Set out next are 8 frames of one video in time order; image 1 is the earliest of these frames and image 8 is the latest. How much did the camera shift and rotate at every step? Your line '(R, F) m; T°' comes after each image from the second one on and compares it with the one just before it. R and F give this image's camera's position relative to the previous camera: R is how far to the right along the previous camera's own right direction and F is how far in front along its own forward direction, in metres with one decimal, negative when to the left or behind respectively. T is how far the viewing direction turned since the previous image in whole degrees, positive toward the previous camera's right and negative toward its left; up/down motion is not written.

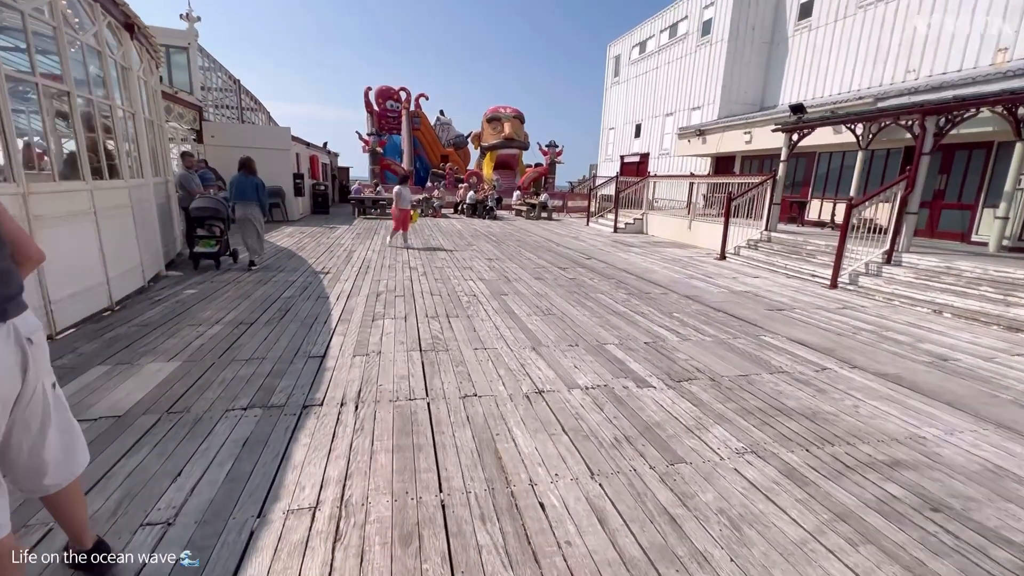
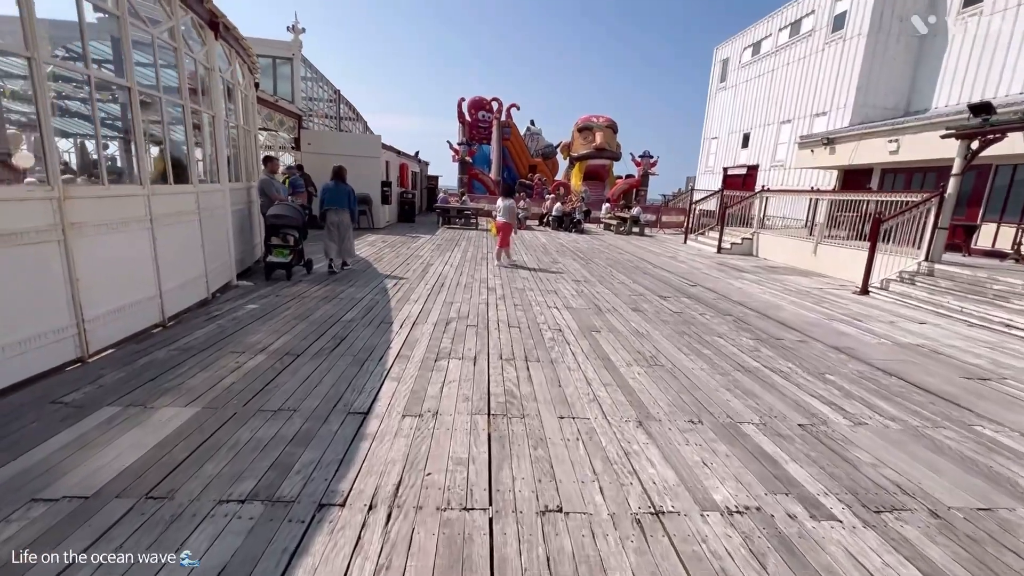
(-0.1, +0.9) m; -10°
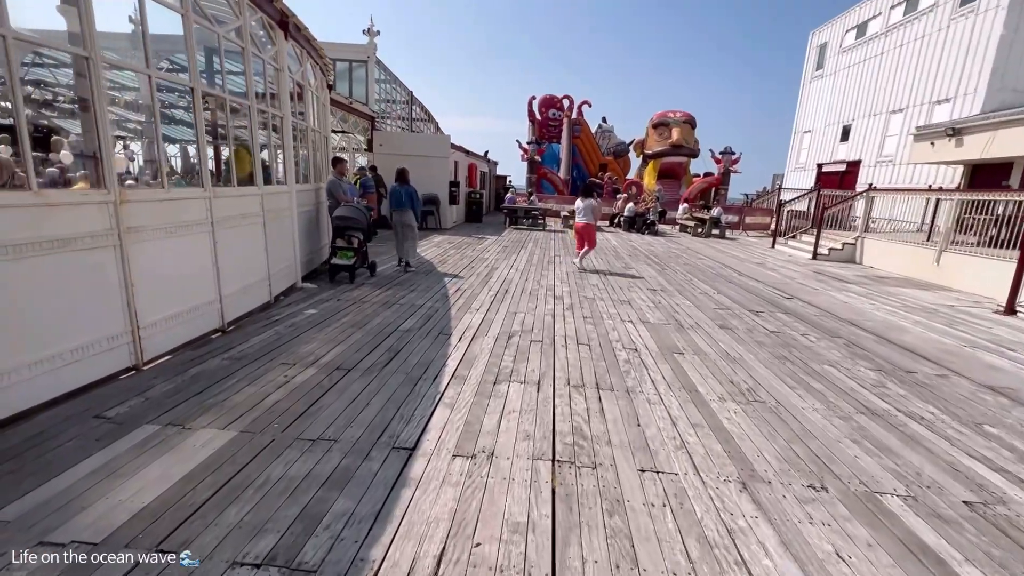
(0.0, +0.4) m; -8°
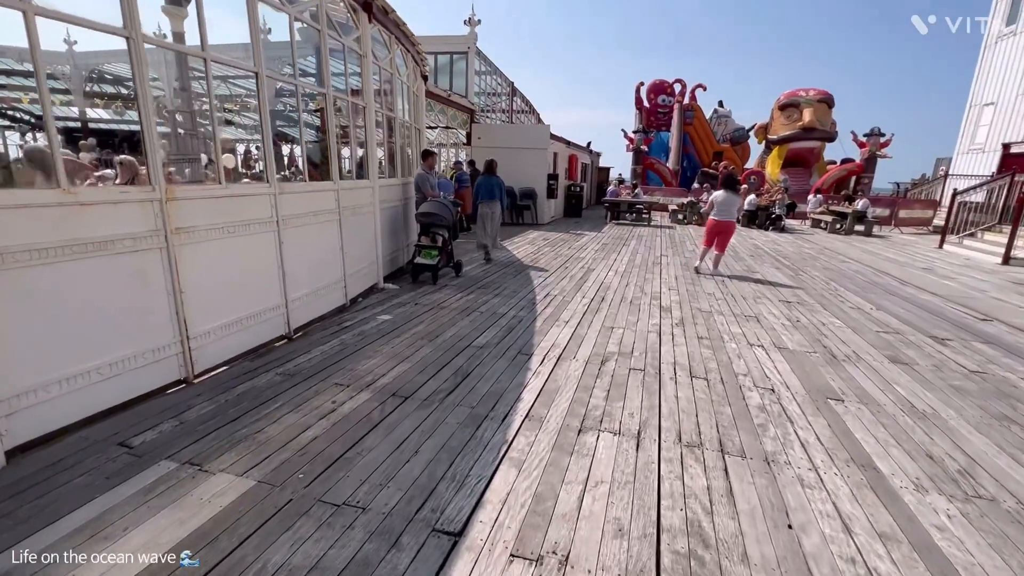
(0.0, +0.7) m; -12°
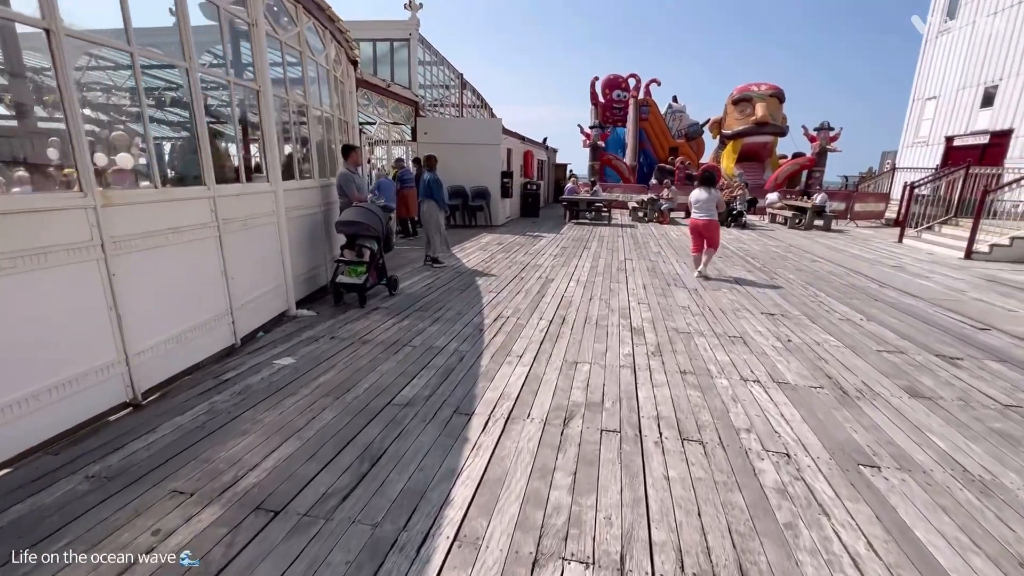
(+0.2, +0.8) m; +5°
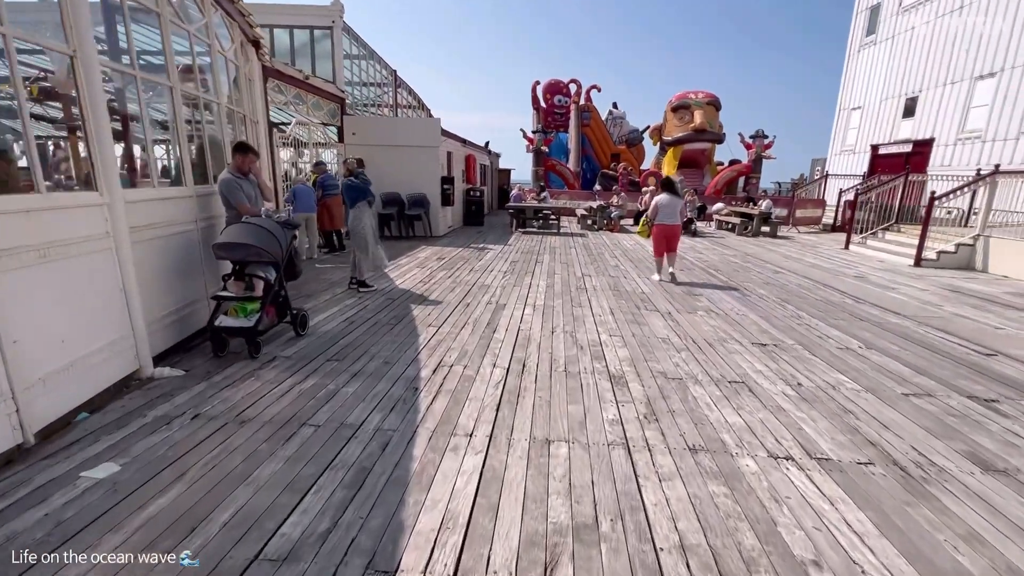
(0.0, +0.9) m; +7°
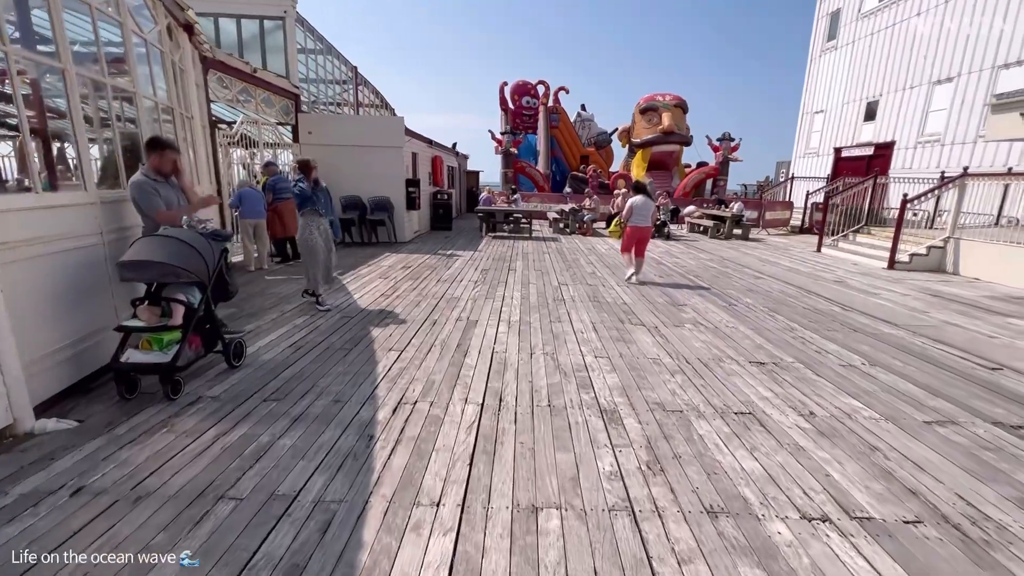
(0.0, +0.5) m; +4°
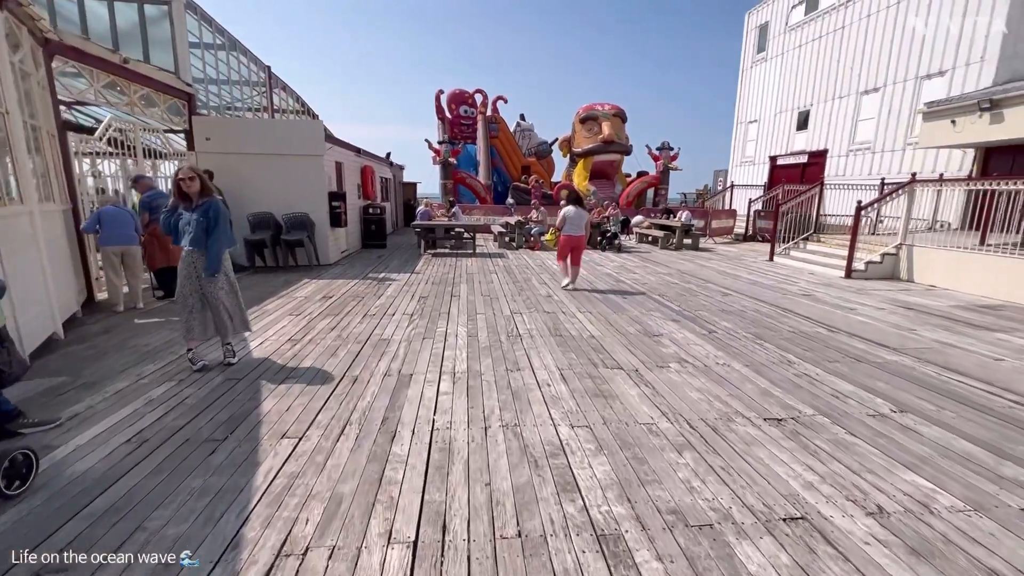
(0.0, +1.0) m; +7°
